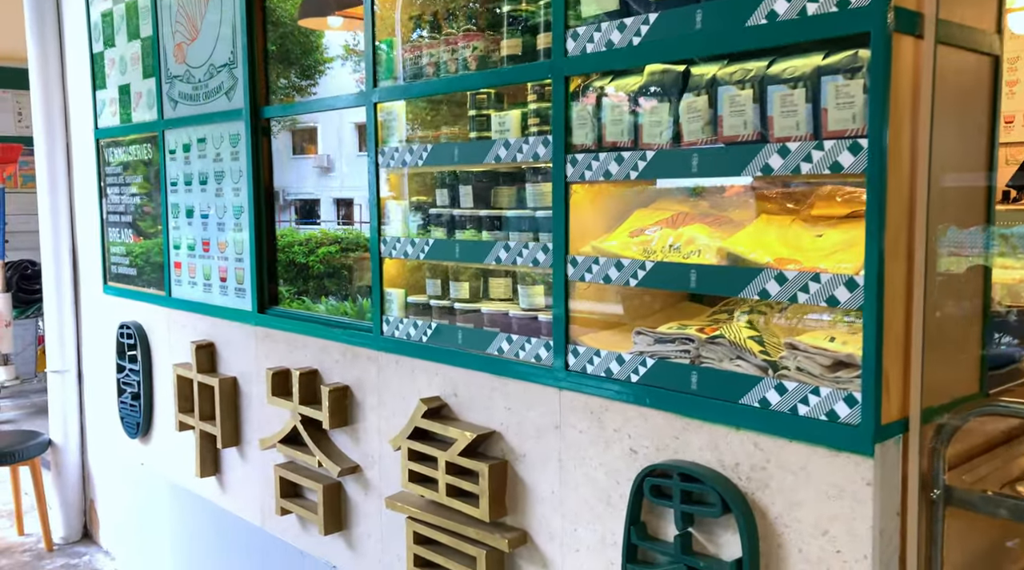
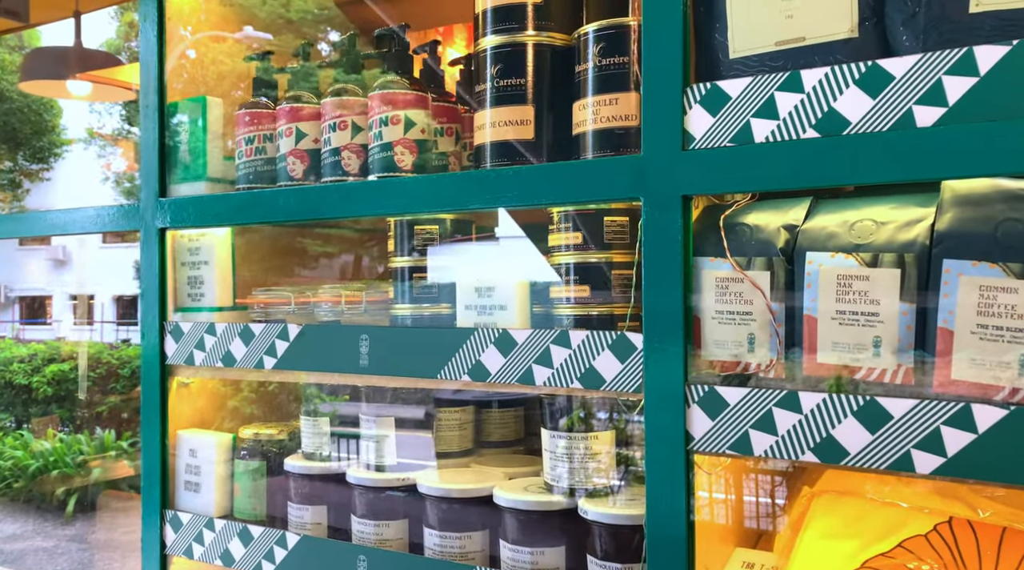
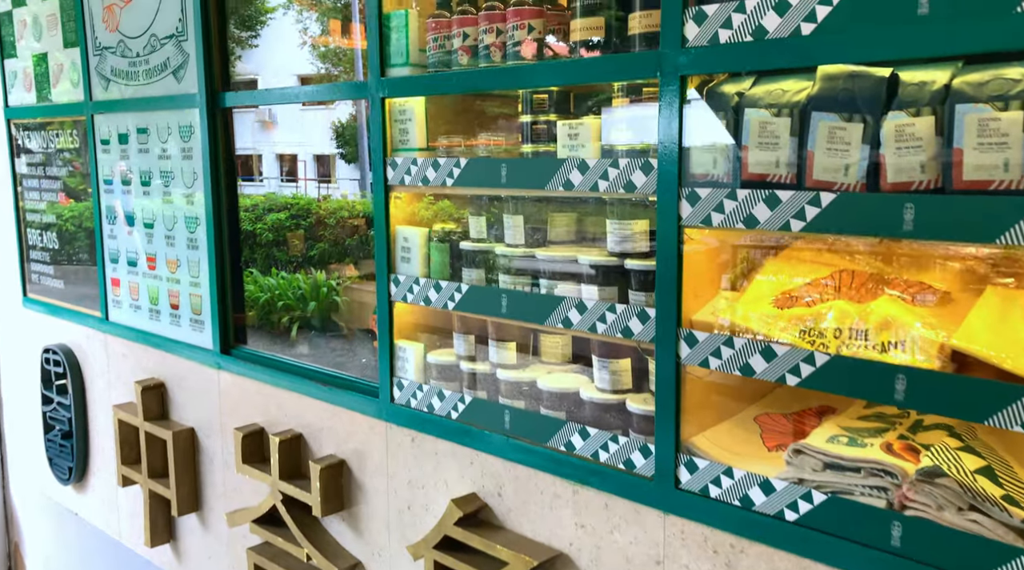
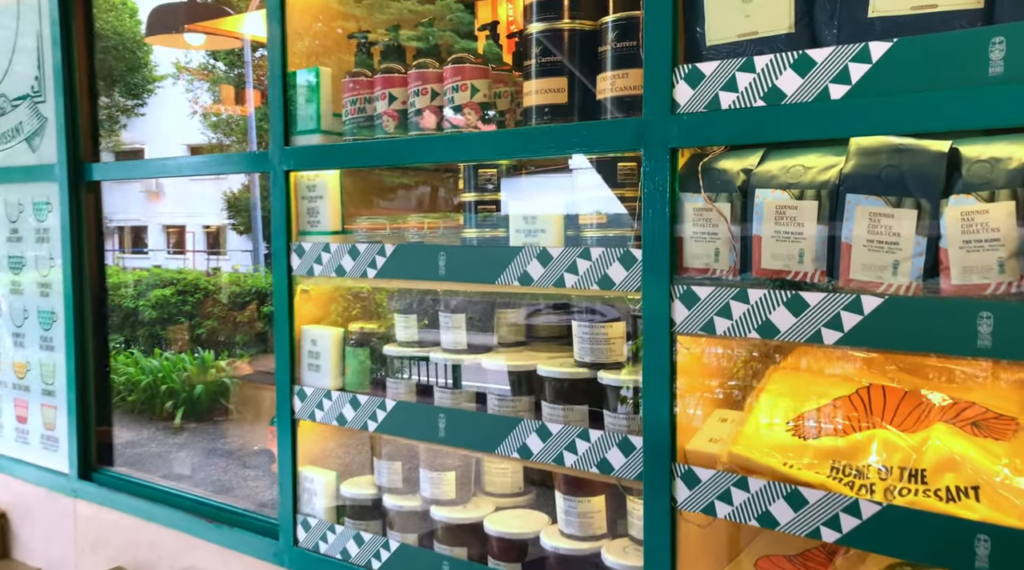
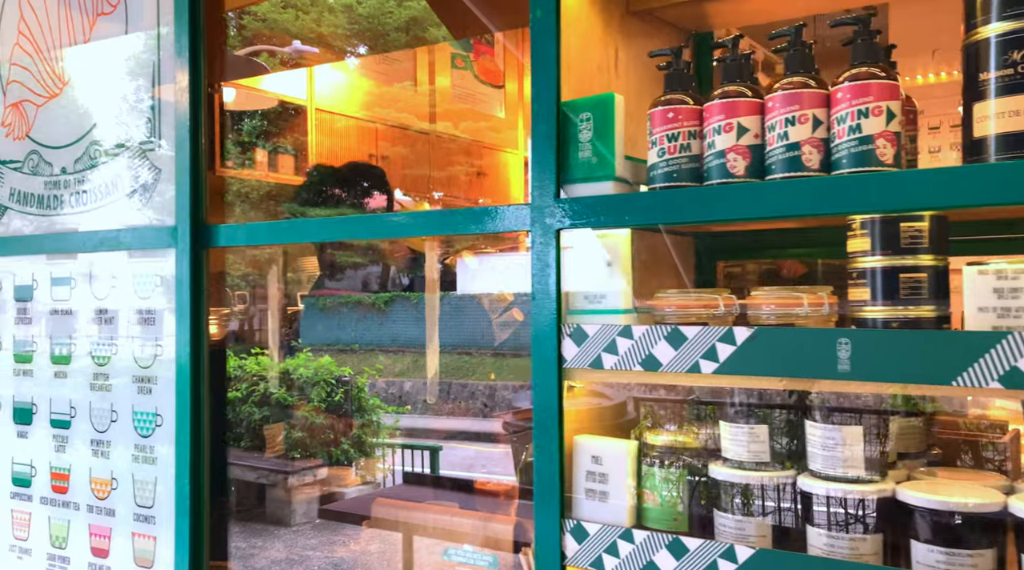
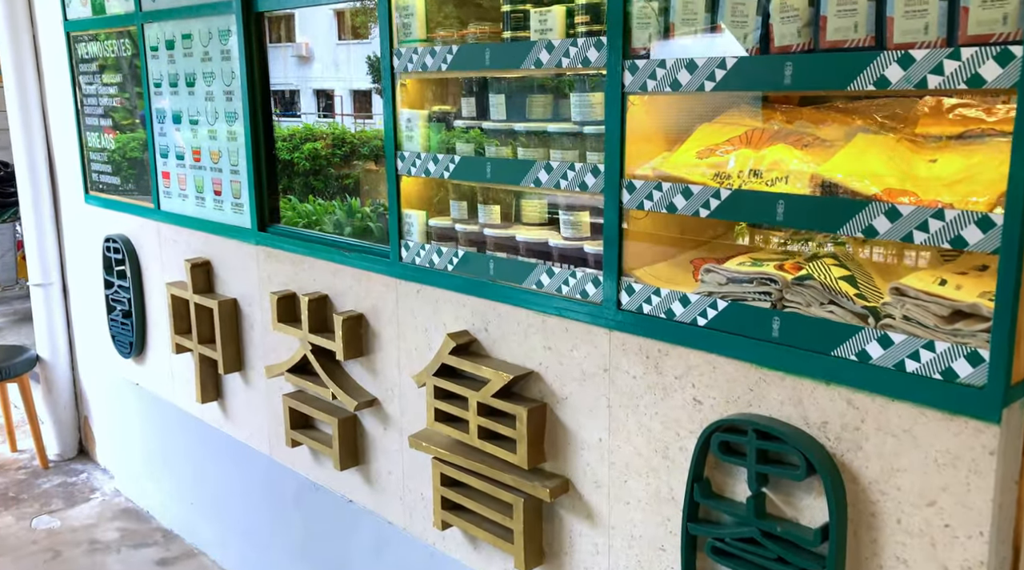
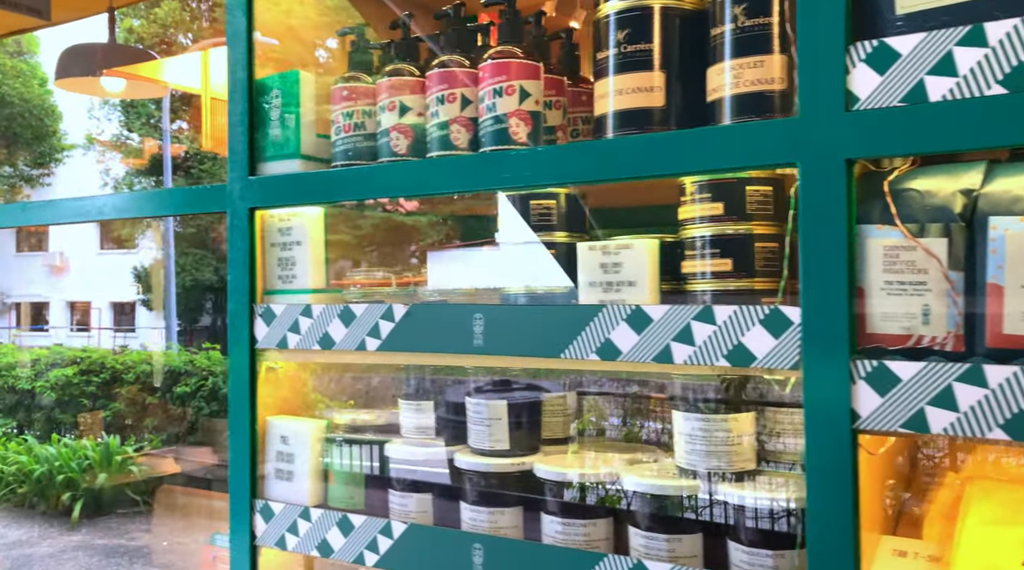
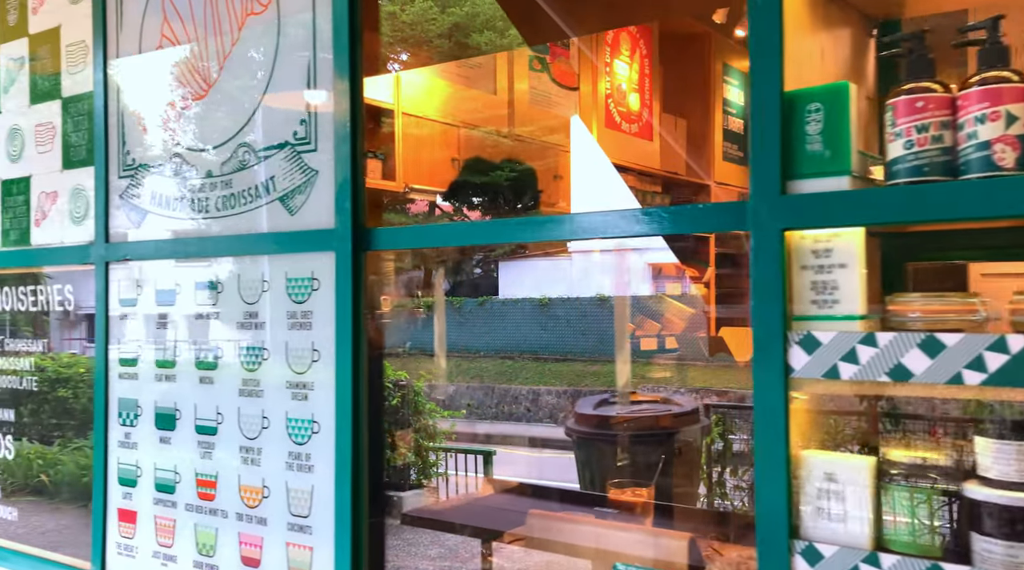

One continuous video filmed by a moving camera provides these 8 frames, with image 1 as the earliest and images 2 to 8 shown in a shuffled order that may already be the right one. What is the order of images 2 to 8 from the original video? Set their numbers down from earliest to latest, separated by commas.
6, 3, 4, 2, 7, 5, 8
